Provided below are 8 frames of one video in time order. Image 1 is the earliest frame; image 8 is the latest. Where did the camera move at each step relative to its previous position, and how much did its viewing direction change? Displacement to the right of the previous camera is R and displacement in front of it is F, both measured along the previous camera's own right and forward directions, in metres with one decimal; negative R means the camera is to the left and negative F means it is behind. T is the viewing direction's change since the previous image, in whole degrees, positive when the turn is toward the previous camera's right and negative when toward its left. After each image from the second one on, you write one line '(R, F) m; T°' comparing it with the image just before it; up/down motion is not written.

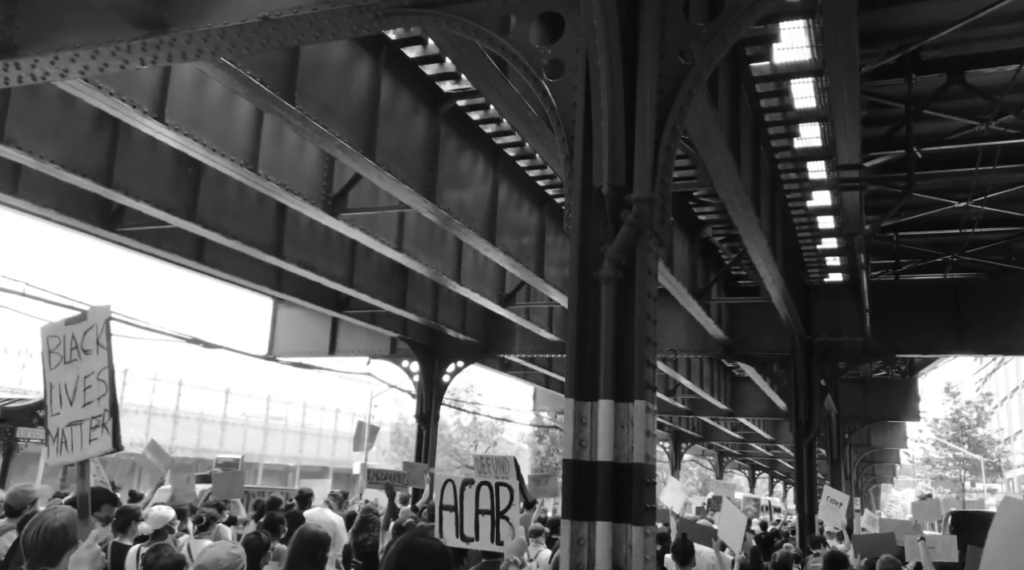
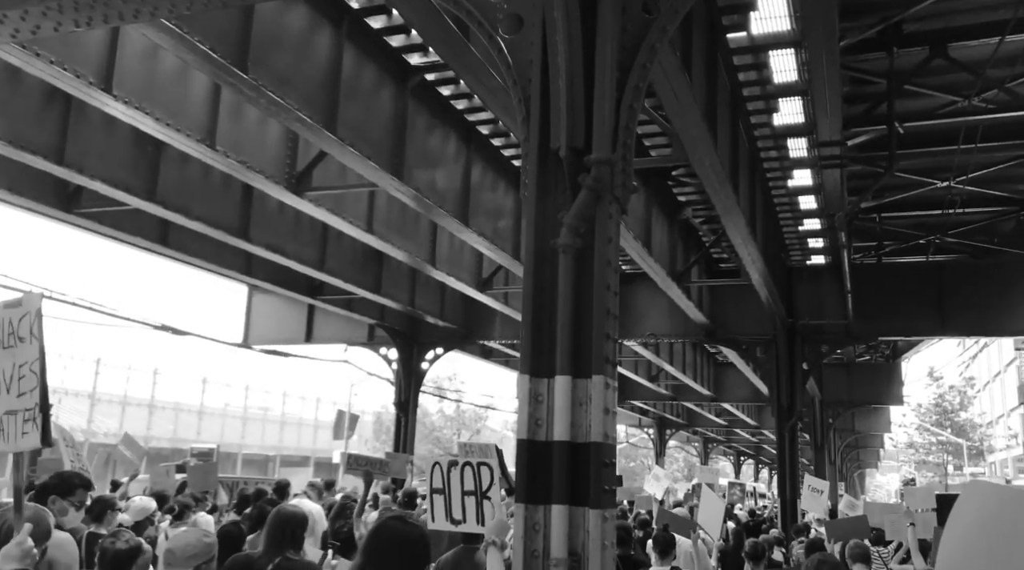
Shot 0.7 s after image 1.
(+0.2, +0.3) m; +1°
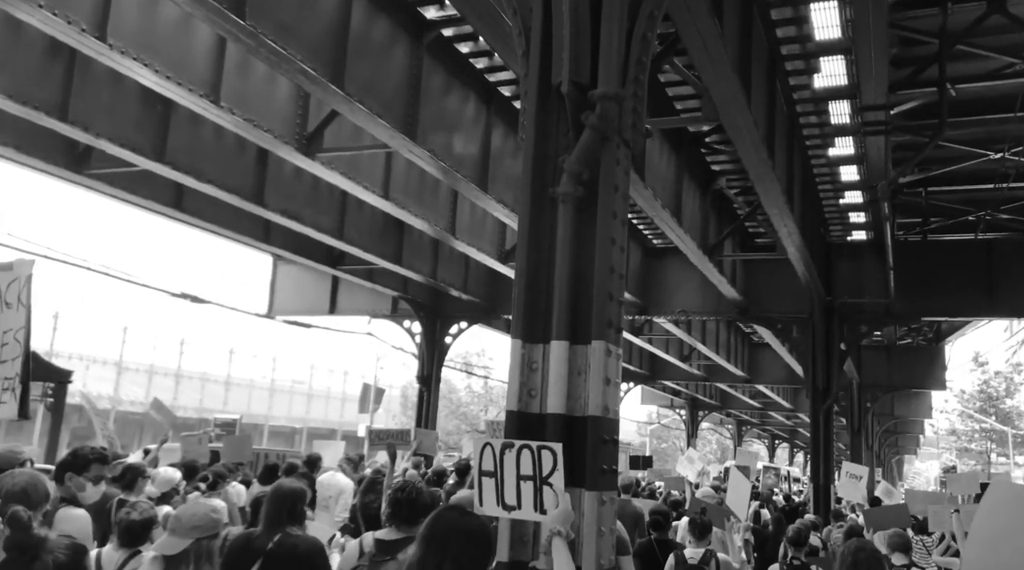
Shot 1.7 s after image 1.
(+0.2, +0.5) m; -2°
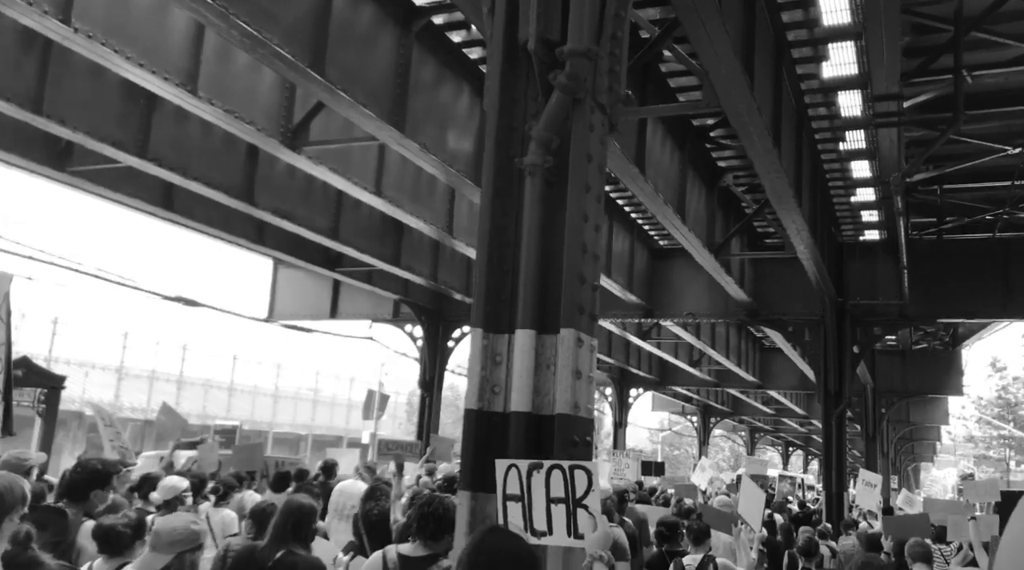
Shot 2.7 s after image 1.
(+0.2, +0.4) m; -1°
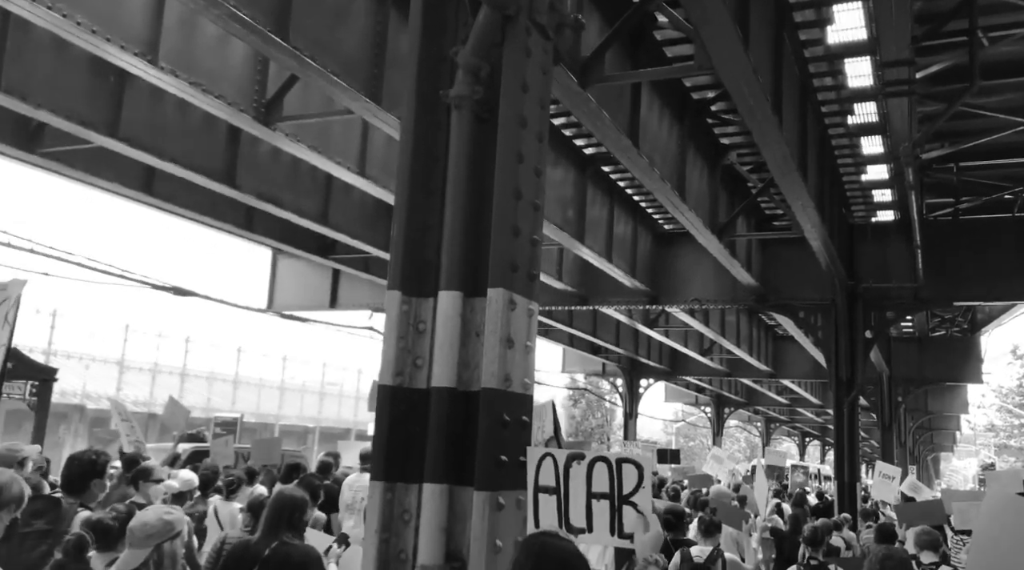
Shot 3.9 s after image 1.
(+0.3, +0.5) m; -1°
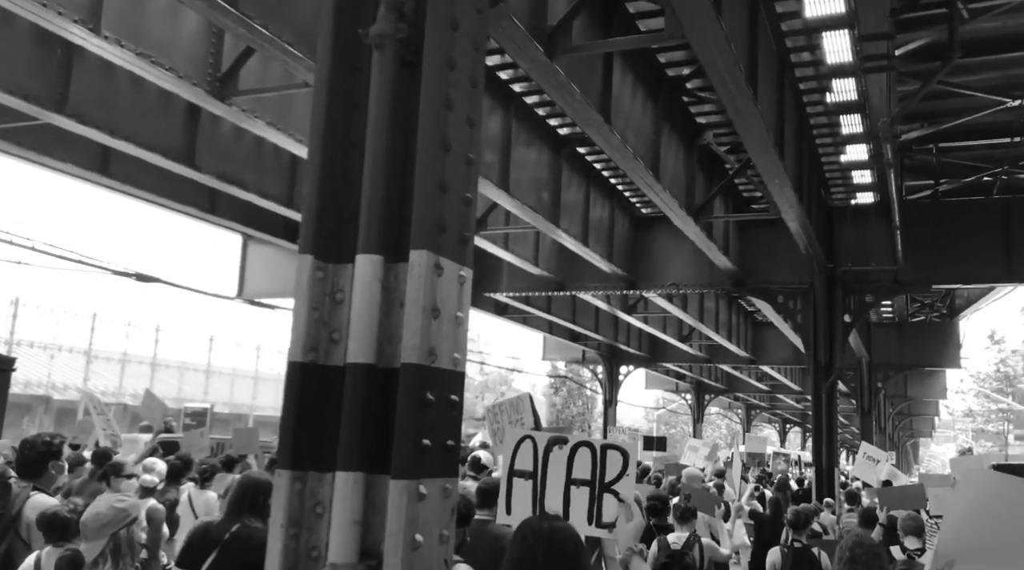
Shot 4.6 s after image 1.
(+0.2, +0.3) m; +1°
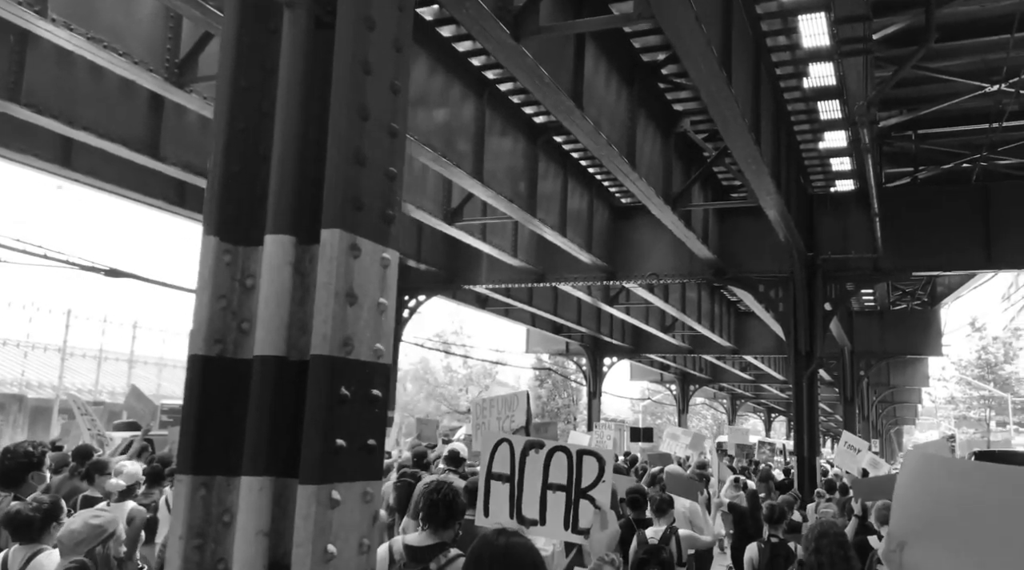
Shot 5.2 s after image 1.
(+0.2, +0.2) m; +1°
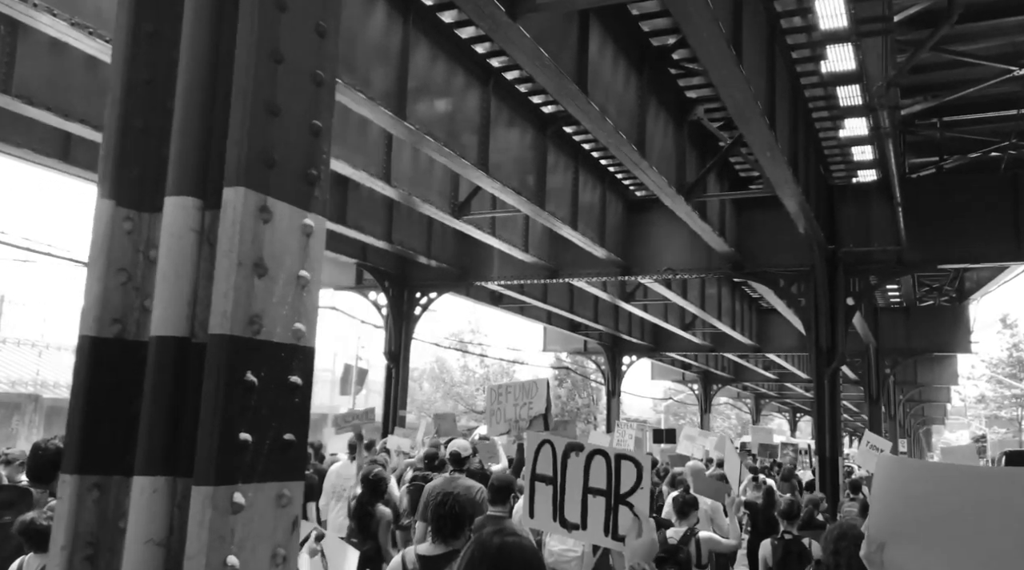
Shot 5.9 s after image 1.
(+0.2, +0.3) m; -2°
